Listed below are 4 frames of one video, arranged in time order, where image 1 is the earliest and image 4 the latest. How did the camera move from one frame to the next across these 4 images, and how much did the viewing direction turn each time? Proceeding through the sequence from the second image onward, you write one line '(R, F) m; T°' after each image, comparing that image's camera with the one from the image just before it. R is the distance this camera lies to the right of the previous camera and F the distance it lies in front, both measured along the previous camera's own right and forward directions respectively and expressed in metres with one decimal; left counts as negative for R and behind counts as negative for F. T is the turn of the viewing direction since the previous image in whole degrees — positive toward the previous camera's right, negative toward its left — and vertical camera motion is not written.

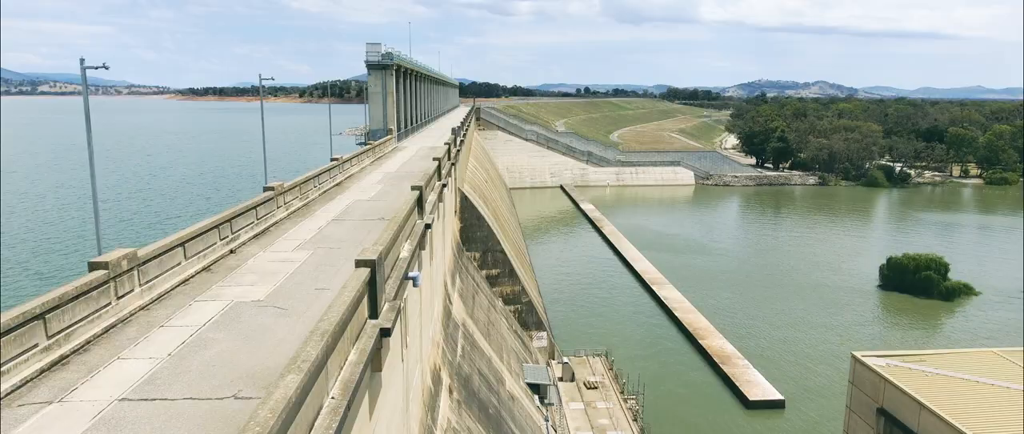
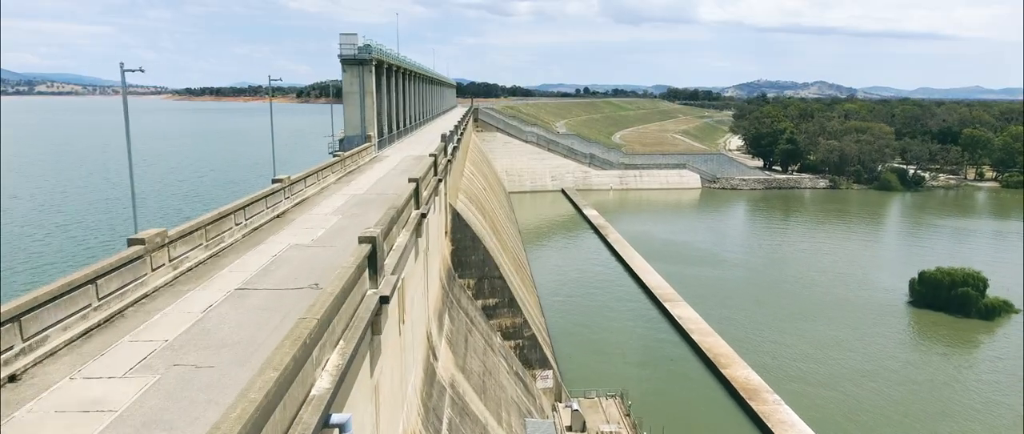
(0.0, +1.9) m; 0°
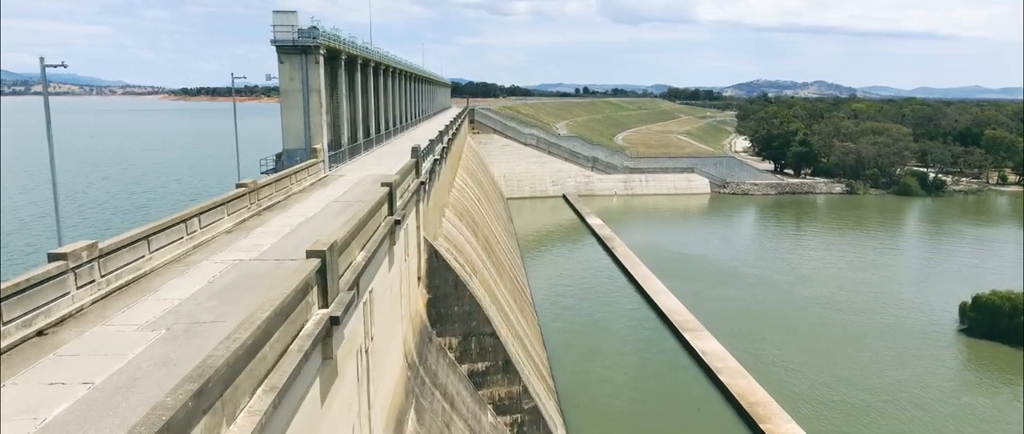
(0.0, +2.6) m; 0°
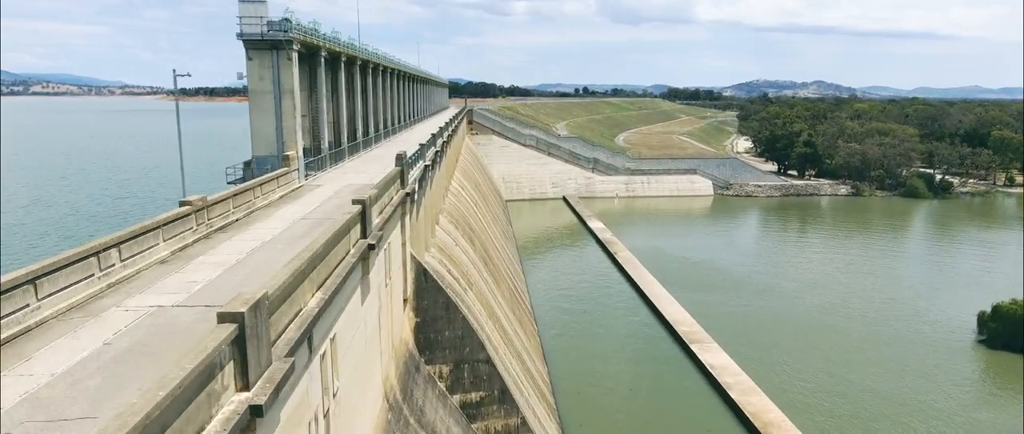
(0.0, +0.8) m; 0°
